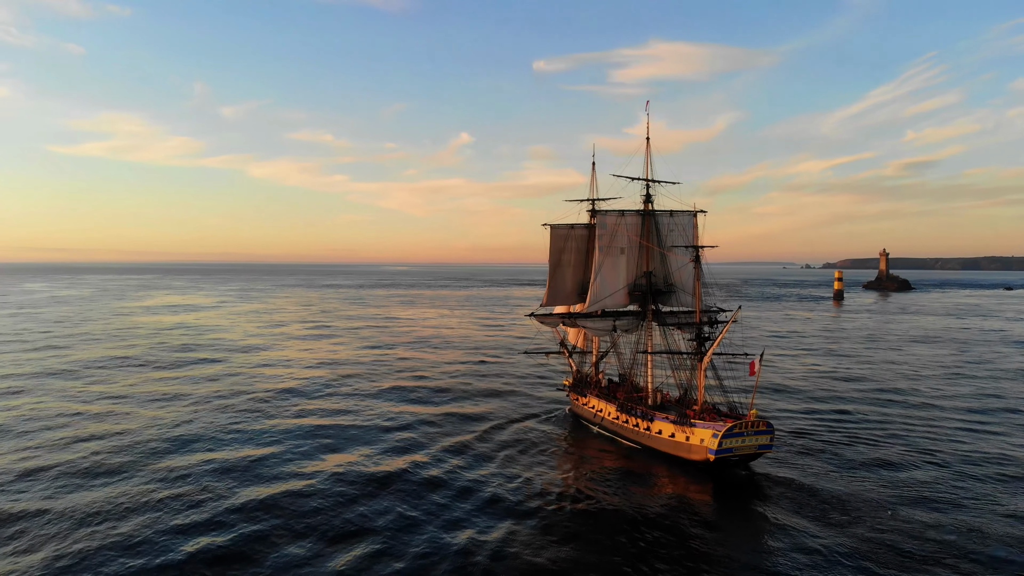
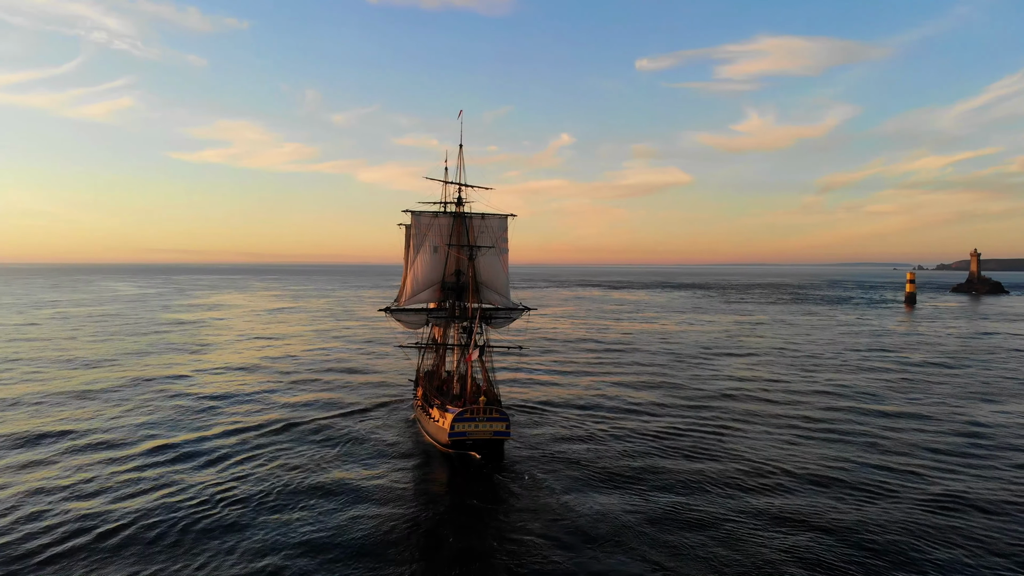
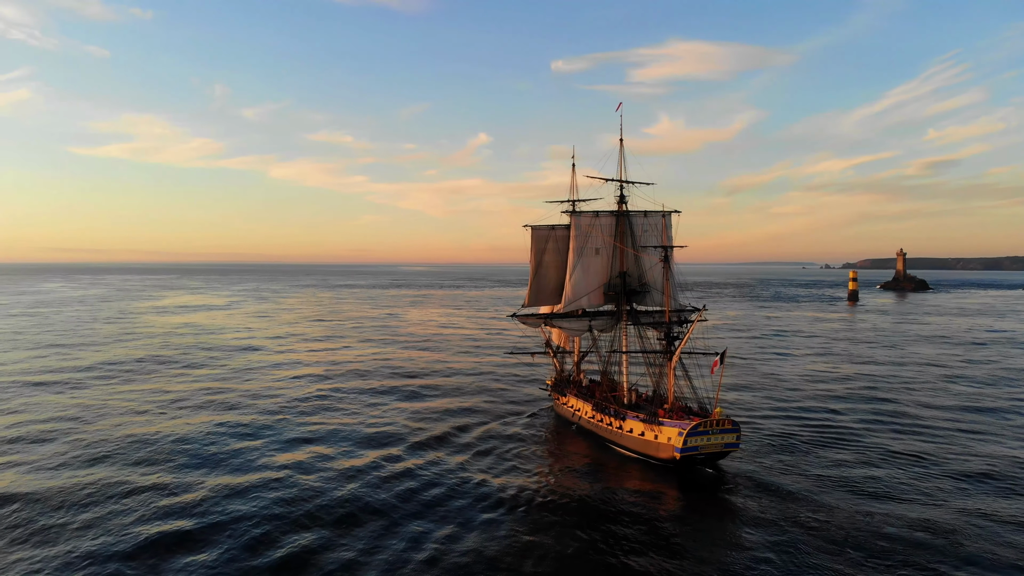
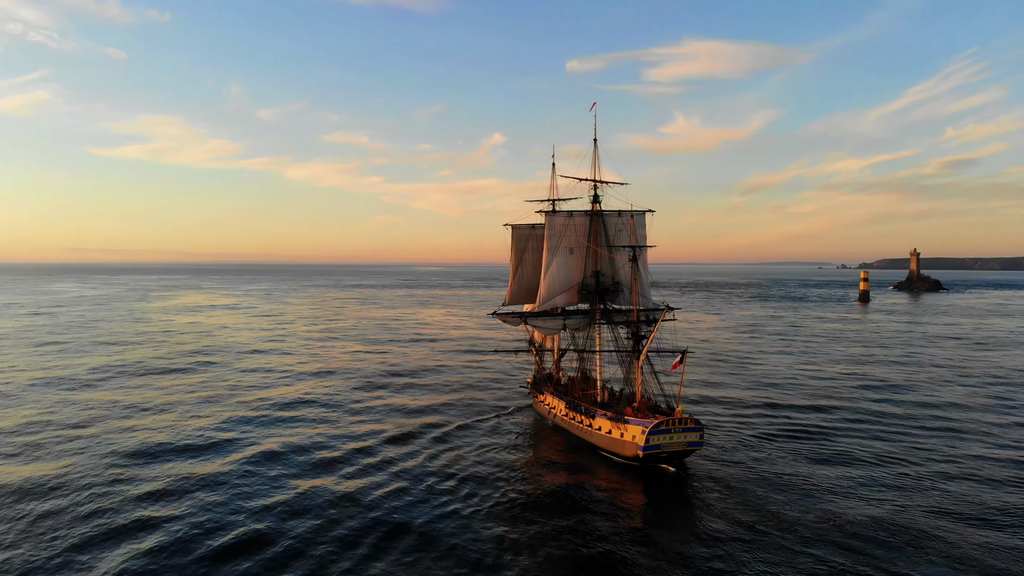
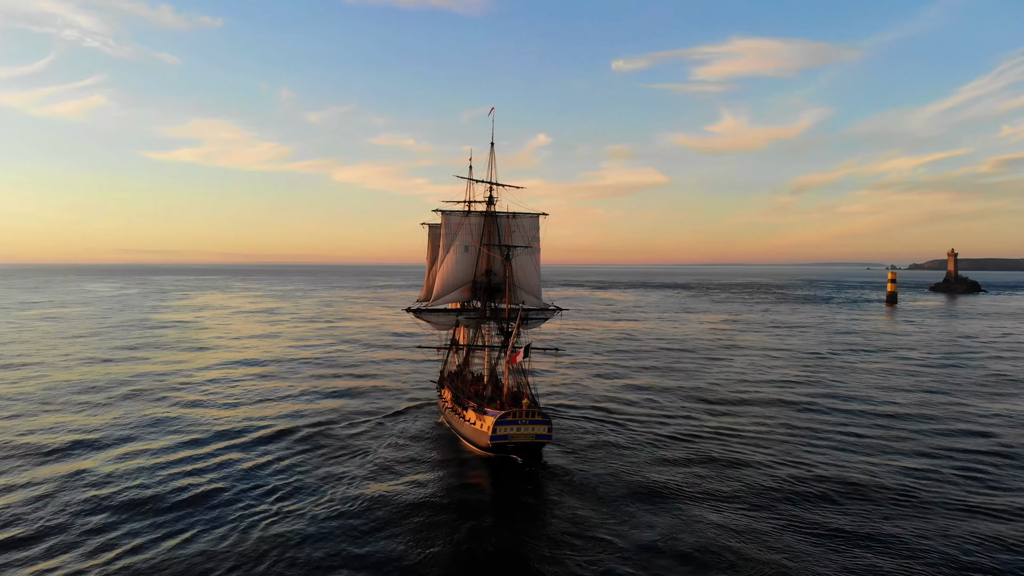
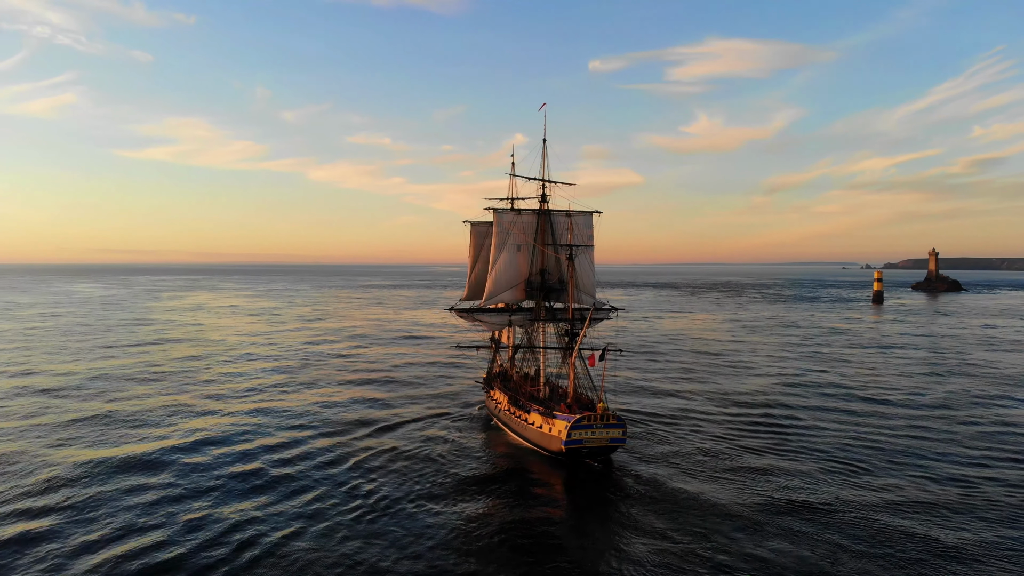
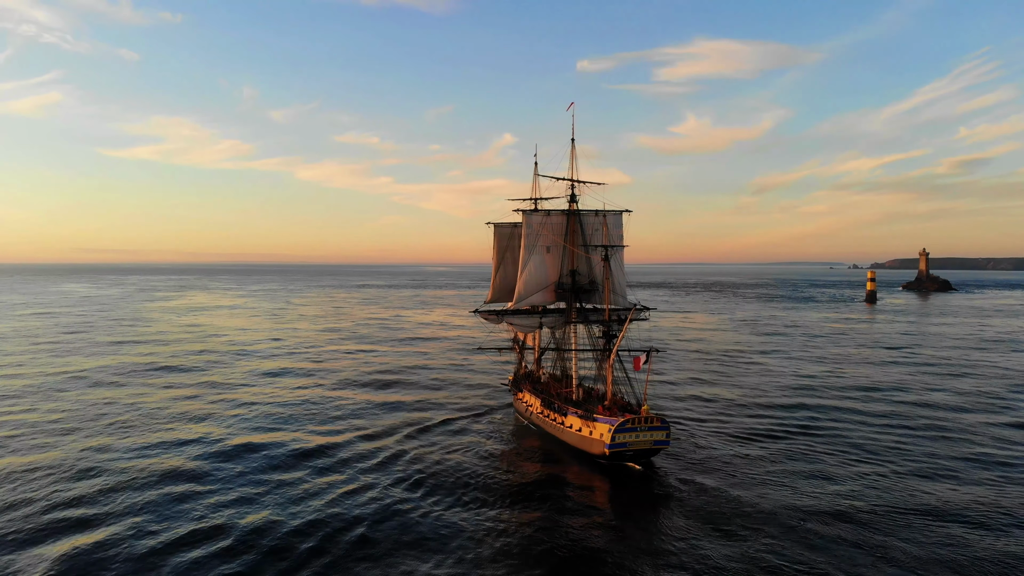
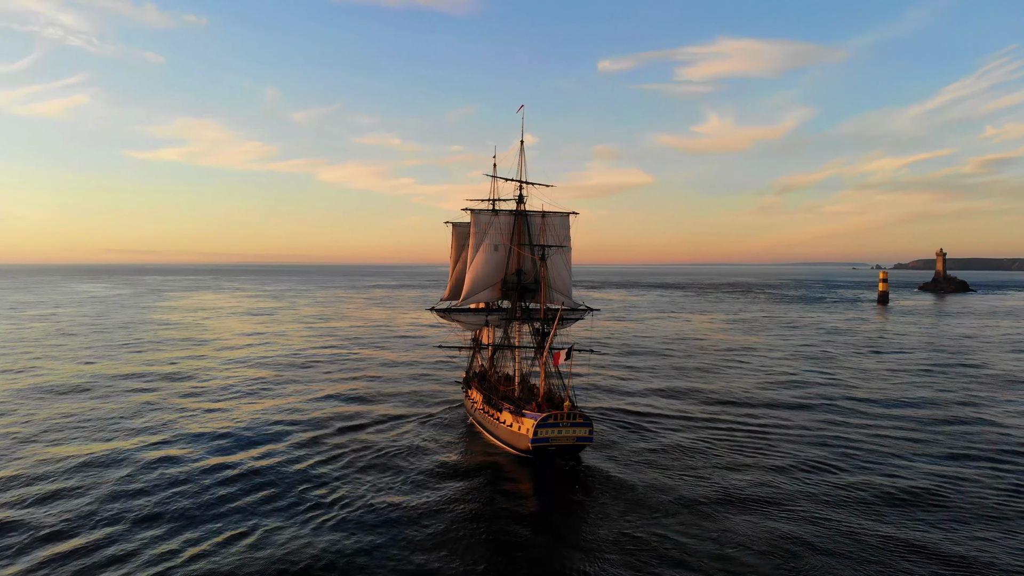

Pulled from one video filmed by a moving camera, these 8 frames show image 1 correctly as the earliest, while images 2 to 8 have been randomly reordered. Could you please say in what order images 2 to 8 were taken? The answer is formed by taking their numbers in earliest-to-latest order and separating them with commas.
3, 4, 7, 6, 8, 5, 2
